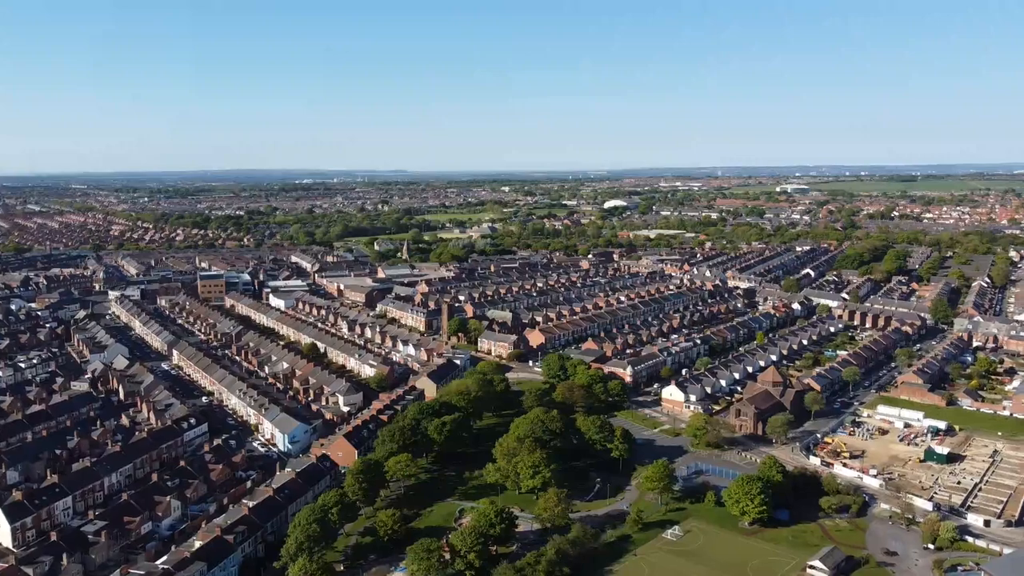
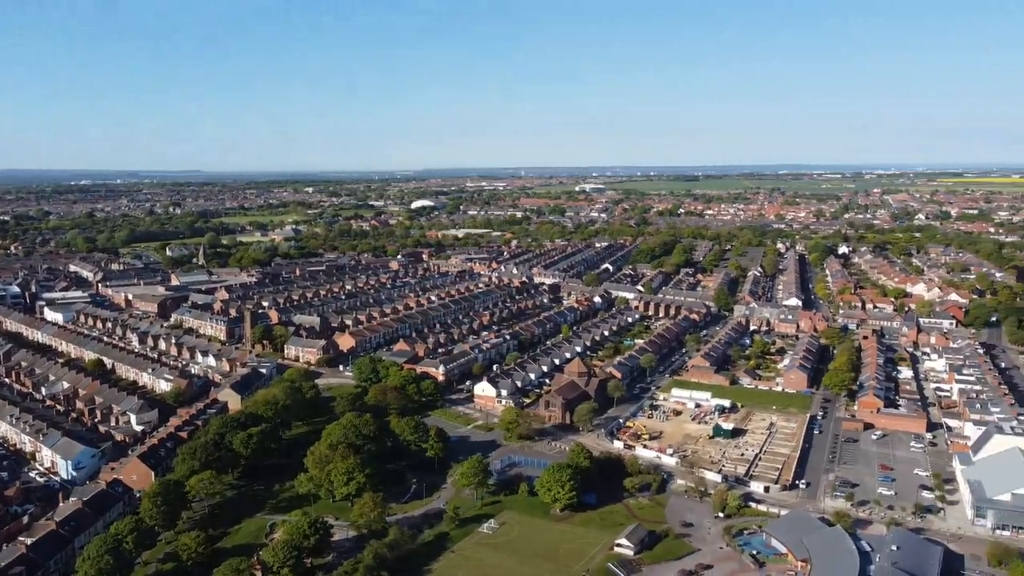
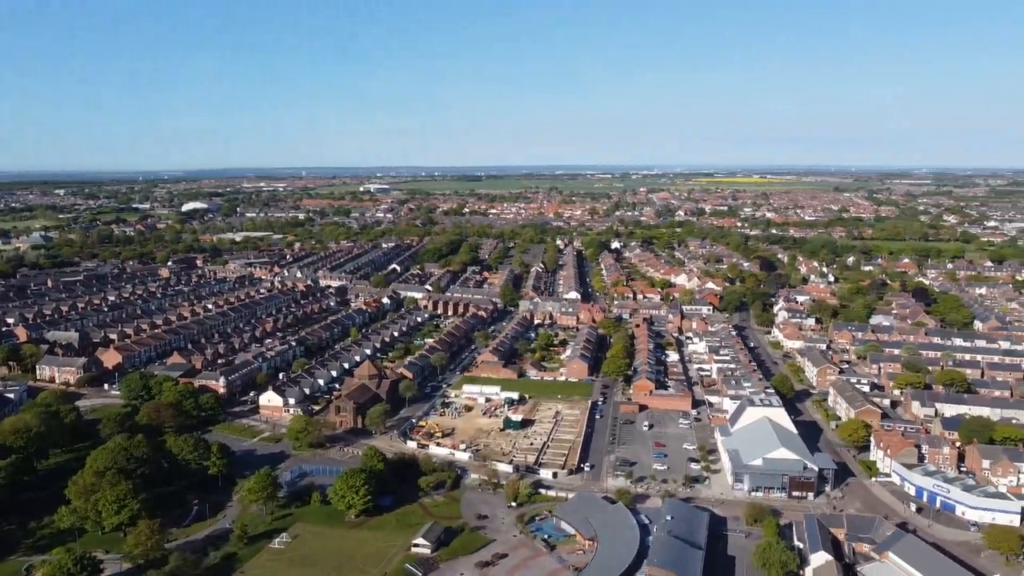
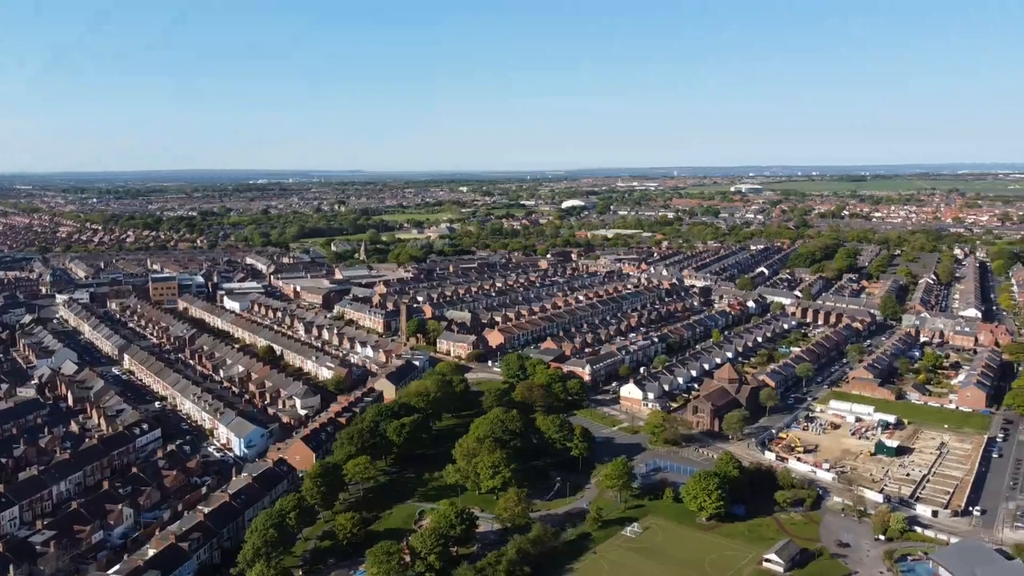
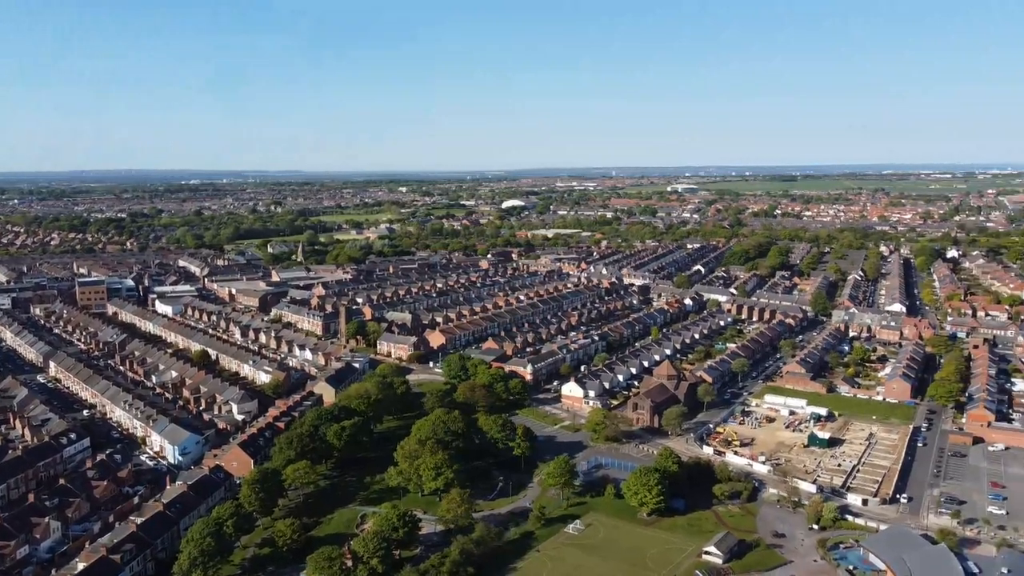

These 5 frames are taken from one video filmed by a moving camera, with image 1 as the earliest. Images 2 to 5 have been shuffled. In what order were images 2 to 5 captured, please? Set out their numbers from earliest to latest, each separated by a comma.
4, 5, 2, 3
